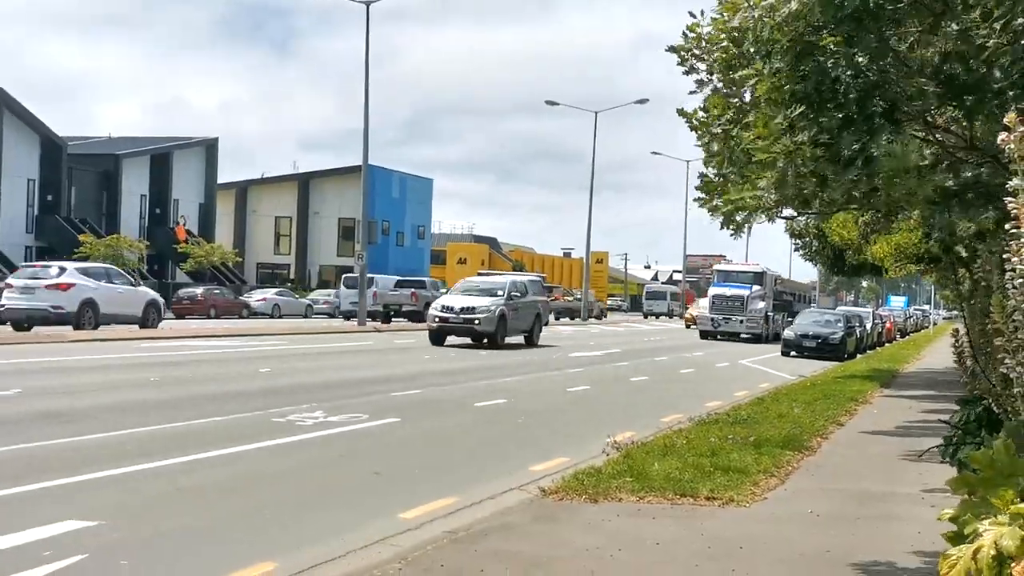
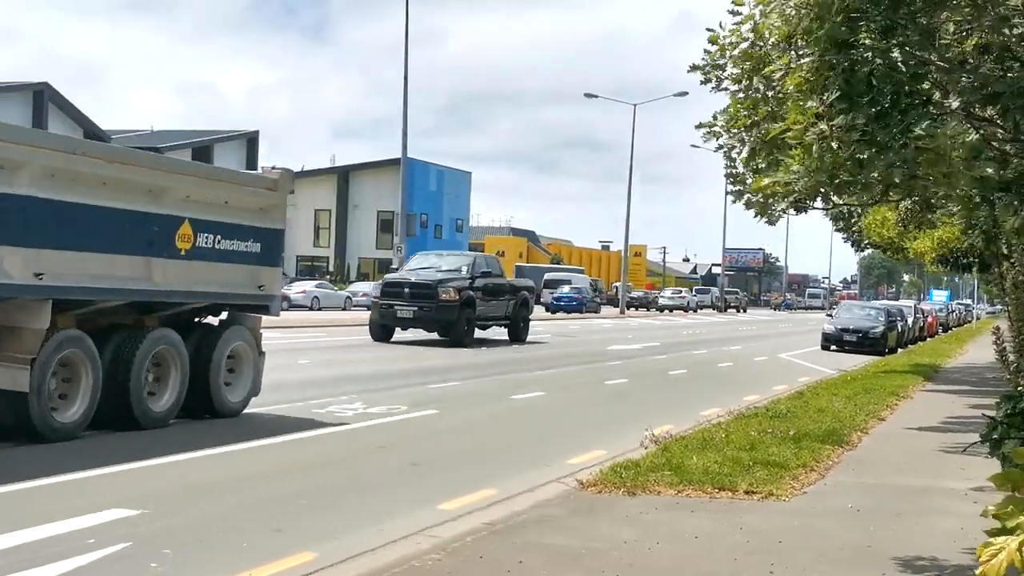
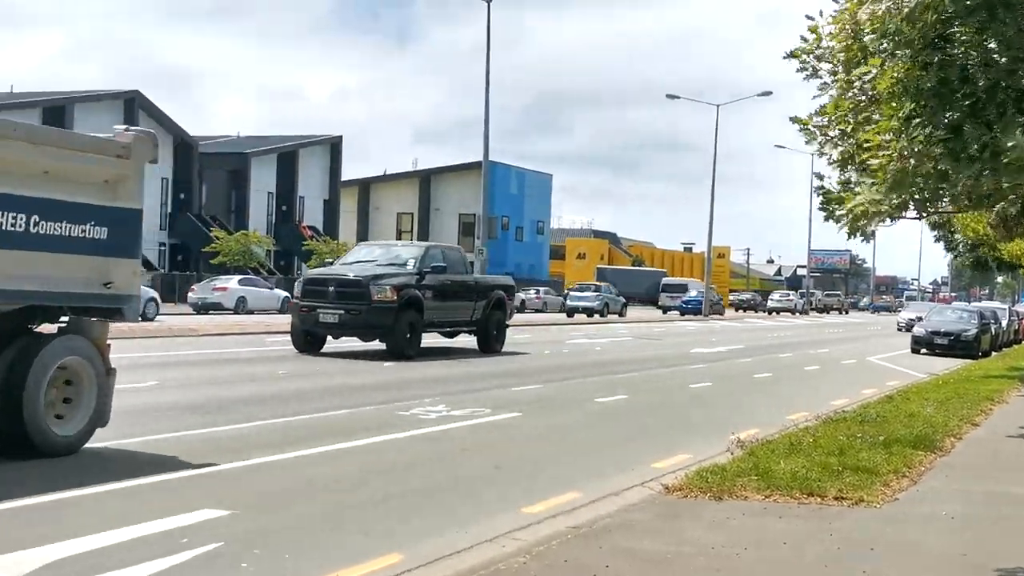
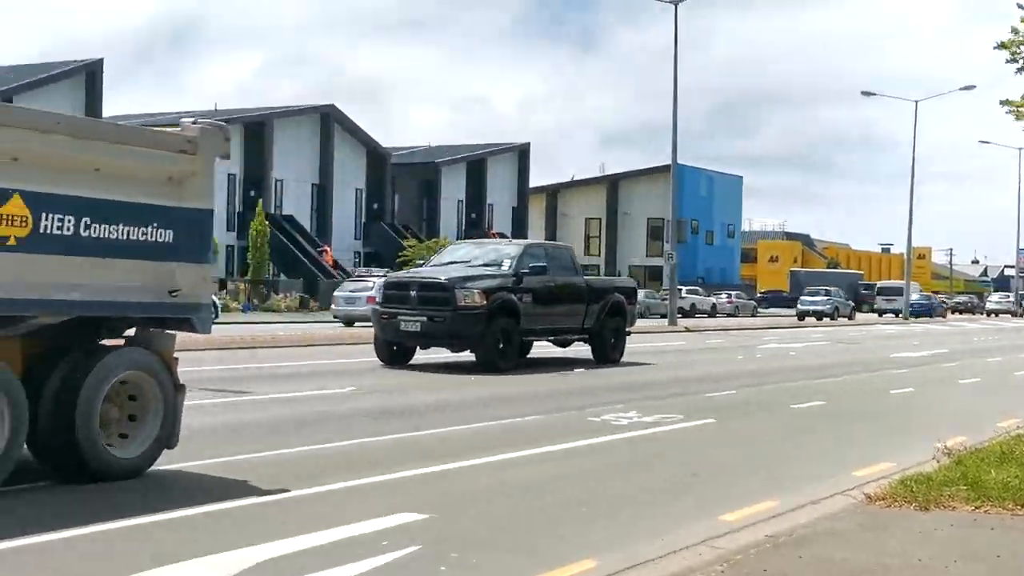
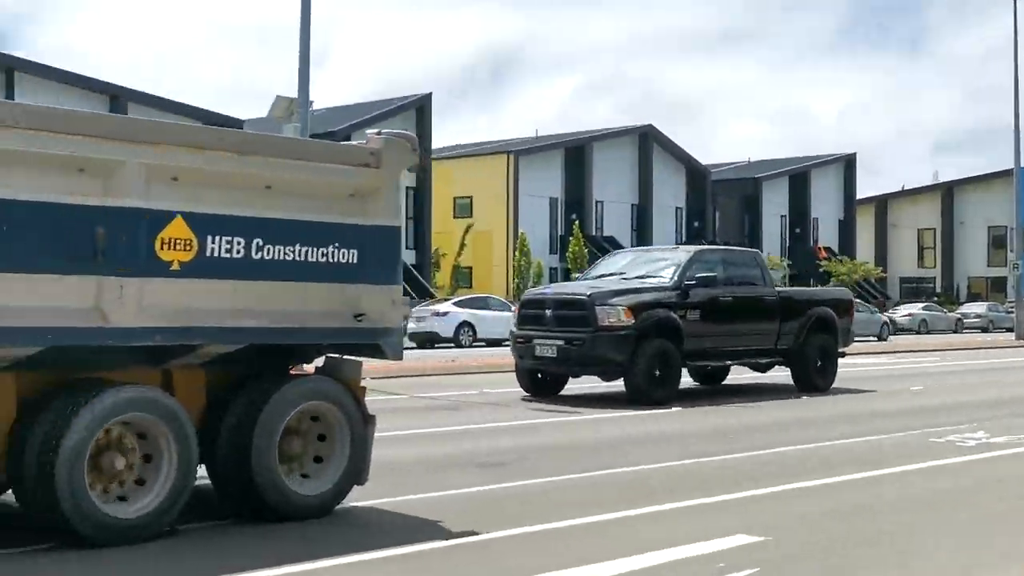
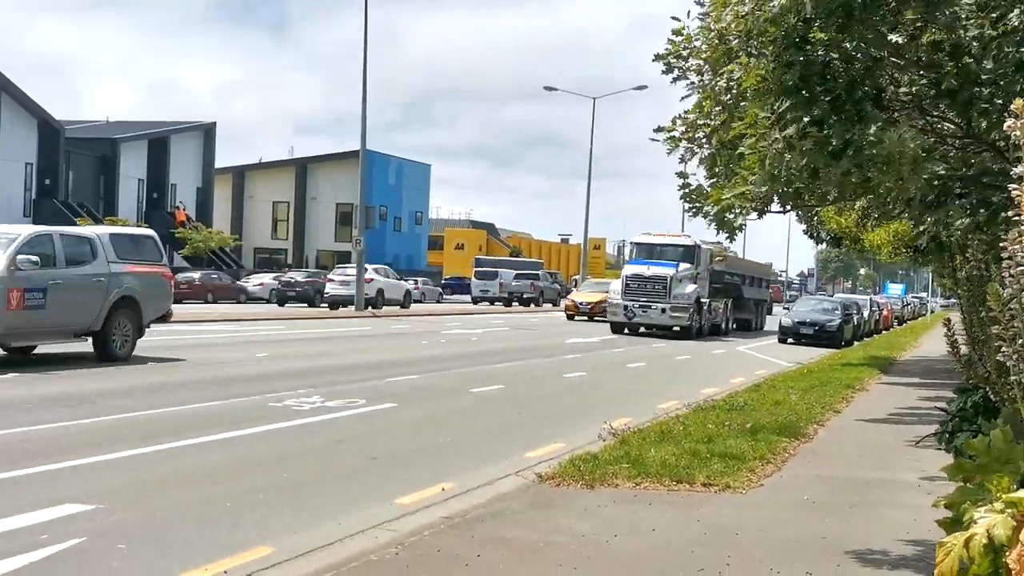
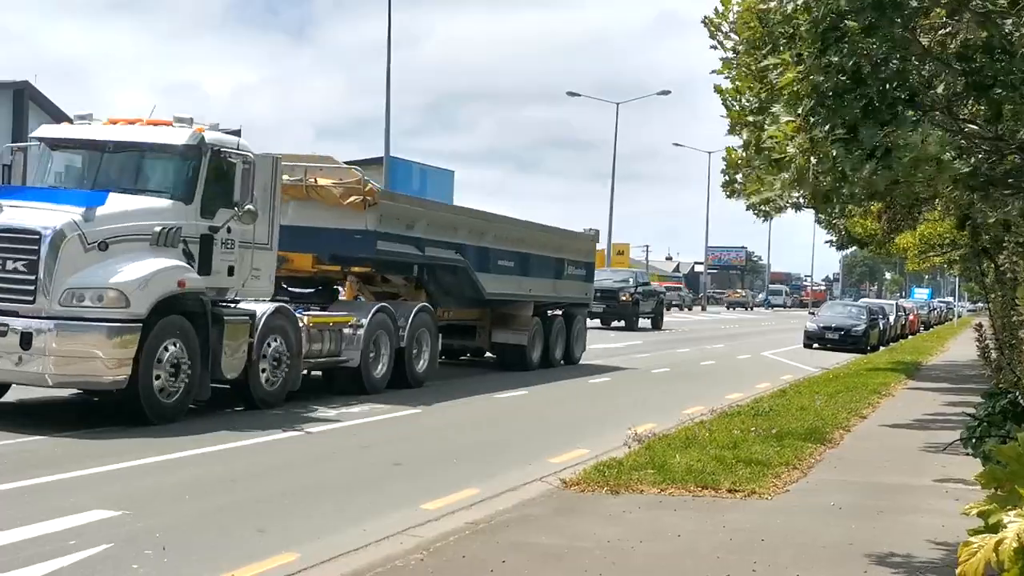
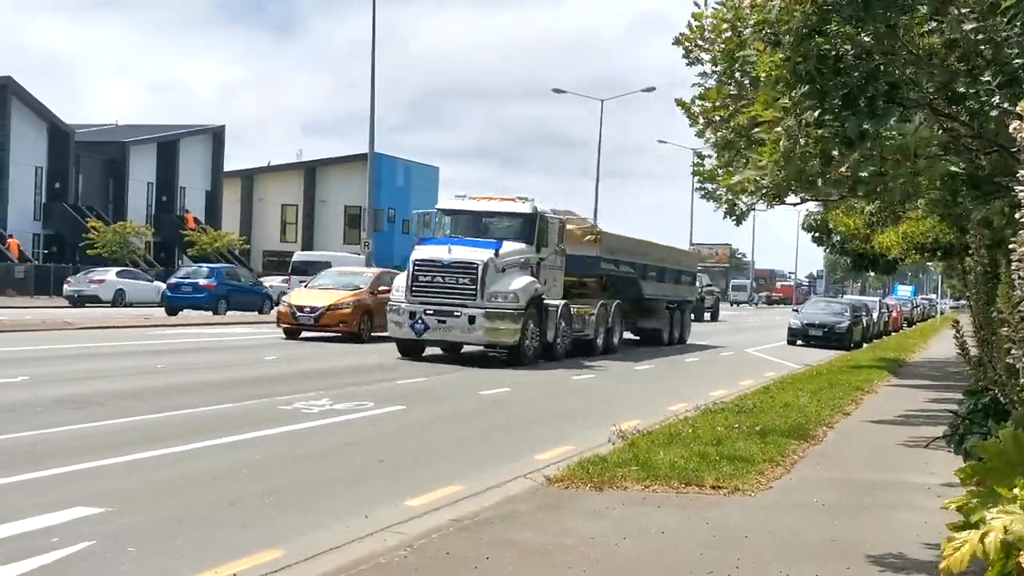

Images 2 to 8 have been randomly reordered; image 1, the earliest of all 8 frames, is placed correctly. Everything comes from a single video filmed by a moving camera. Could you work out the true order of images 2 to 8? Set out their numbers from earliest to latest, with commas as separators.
6, 8, 7, 2, 3, 4, 5
